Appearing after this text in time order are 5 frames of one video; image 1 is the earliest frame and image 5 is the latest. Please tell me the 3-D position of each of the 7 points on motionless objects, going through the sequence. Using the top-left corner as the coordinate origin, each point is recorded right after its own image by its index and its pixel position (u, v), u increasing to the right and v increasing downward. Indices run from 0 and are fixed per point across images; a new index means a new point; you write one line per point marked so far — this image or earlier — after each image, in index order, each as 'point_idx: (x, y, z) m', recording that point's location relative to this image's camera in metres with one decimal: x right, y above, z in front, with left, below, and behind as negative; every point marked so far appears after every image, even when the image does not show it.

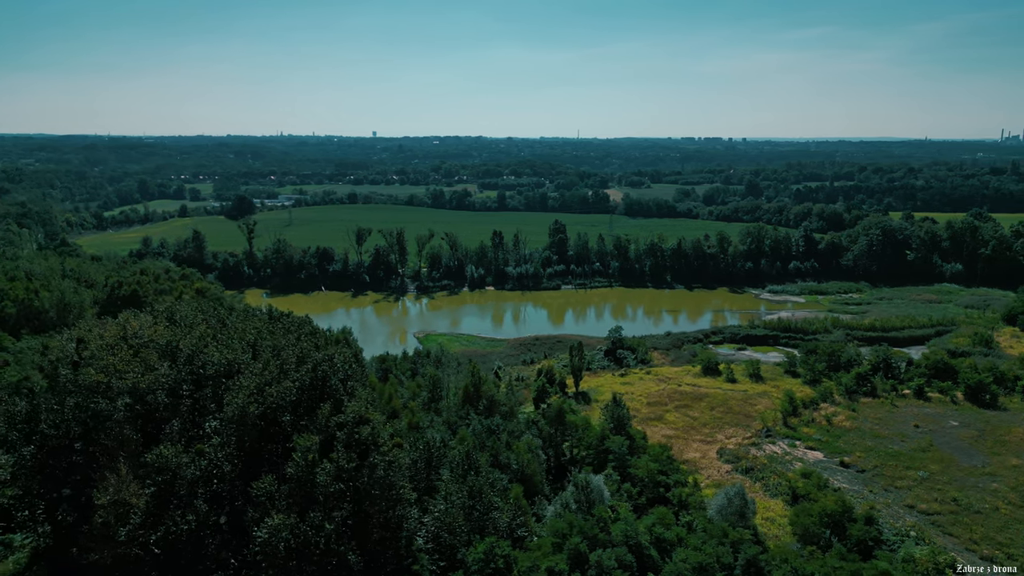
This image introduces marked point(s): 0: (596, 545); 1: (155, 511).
0: (+2.5, -7.3, +18.2) m
1: (-9.7, -6.1, +17.8) m
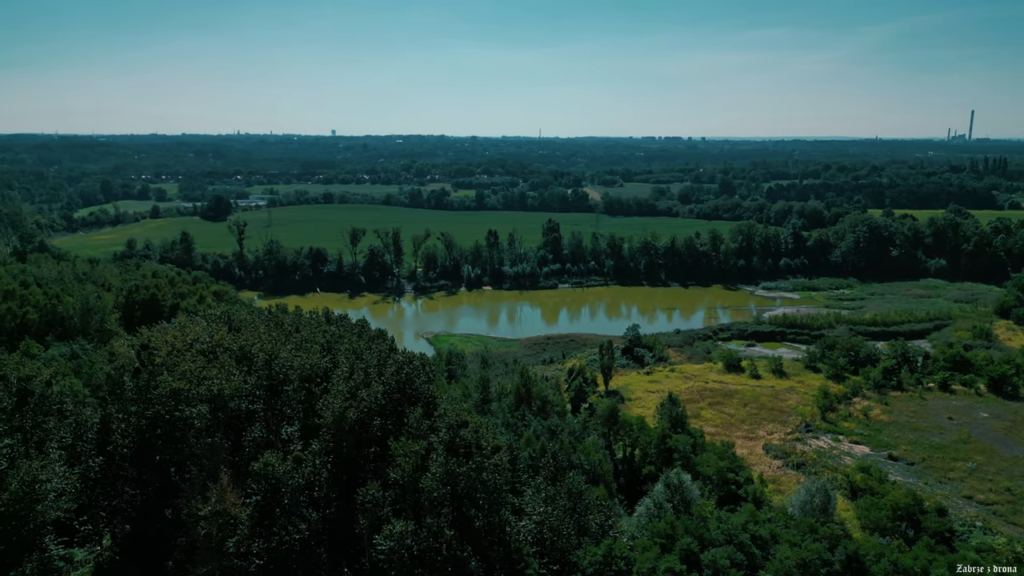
0: (+5.5, -7.2, +18.2) m
1: (-6.7, -6.2, +17.2) m
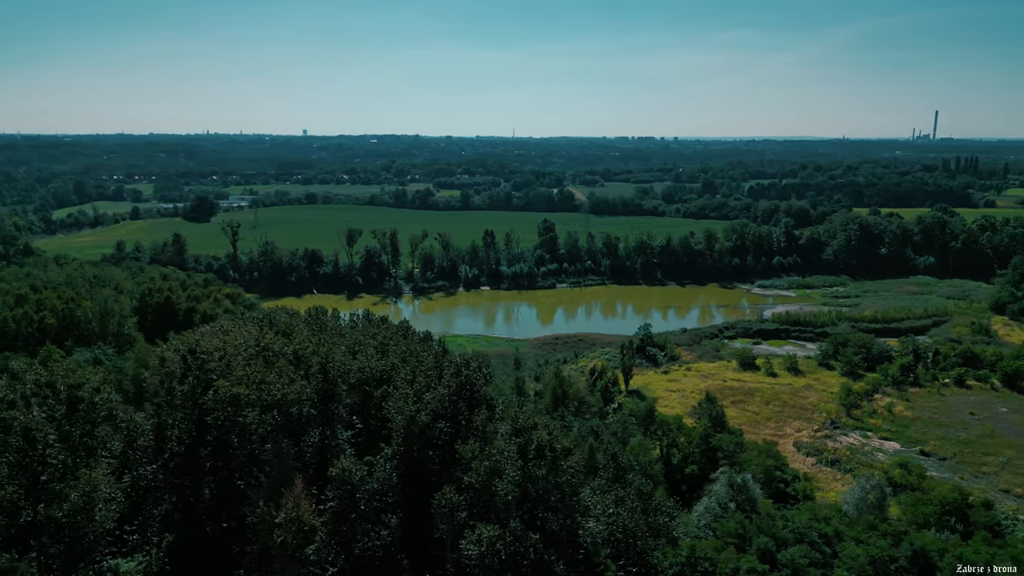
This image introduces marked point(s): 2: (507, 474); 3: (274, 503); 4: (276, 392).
0: (+7.6, -7.2, +18.3) m
1: (-4.6, -6.3, +16.9) m
2: (-0.1, -5.0, +17.4) m
3: (-6.4, -5.7, +17.3) m
4: (-7.1, -3.1, +19.7) m
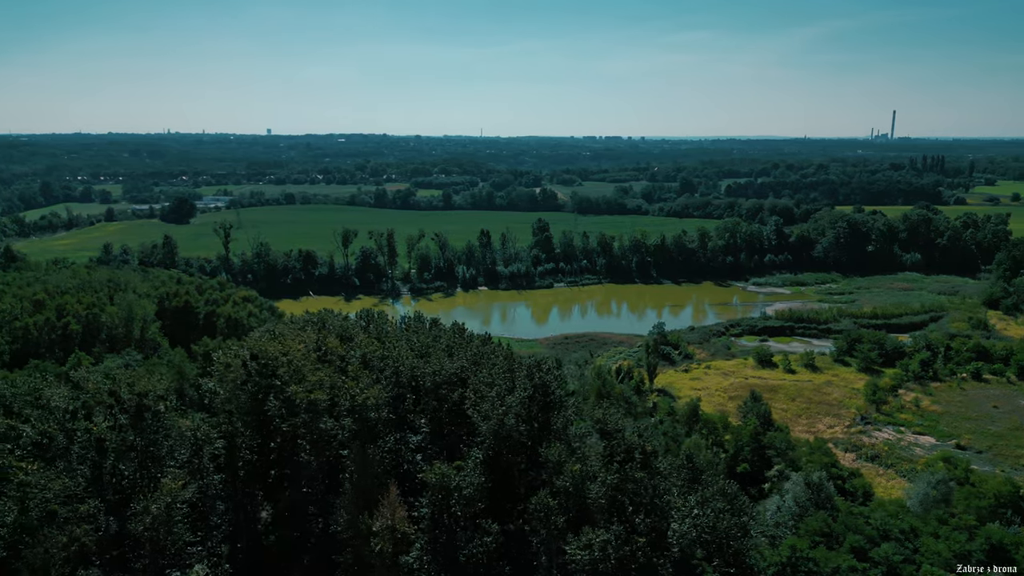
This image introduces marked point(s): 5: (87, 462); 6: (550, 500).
0: (+10.1, -7.2, +18.4) m
1: (-2.0, -6.3, +16.6) m
2: (+2.4, -5.0, +17.3) m
3: (-3.8, -5.8, +16.9) m
4: (-4.7, -3.2, +19.3) m
5: (-11.7, -4.8, +17.8) m
6: (+1.0, -5.6, +17.0) m
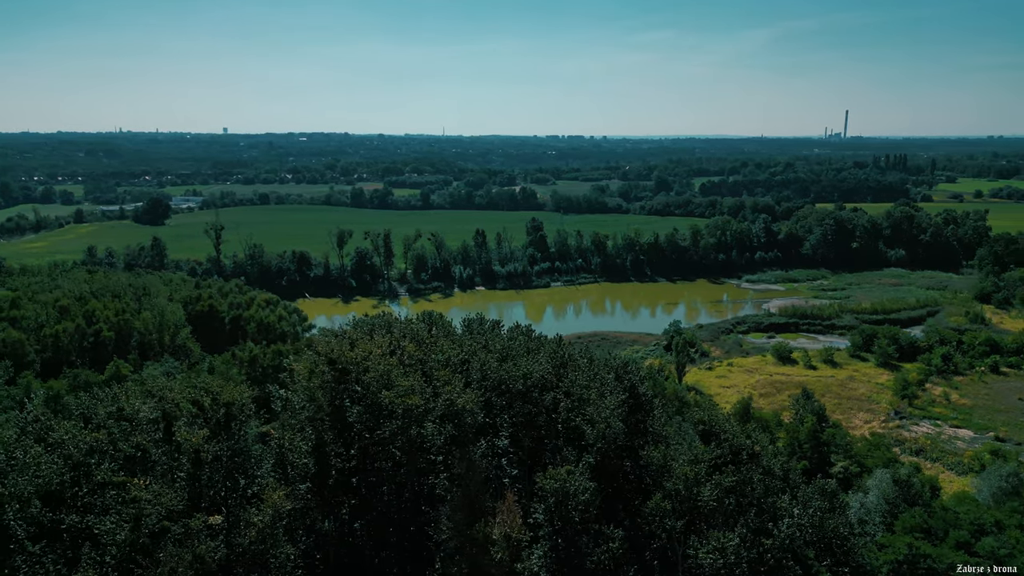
0: (+13.0, -7.1, +18.6) m
1: (+1.0, -6.4, +16.3) m
2: (+5.4, -5.1, +17.2) m
3: (-0.8, -5.9, +16.5) m
4: (-1.8, -3.3, +18.9) m
5: (-8.7, -5.0, +17.1) m
6: (+4.0, -5.6, +16.8) m
